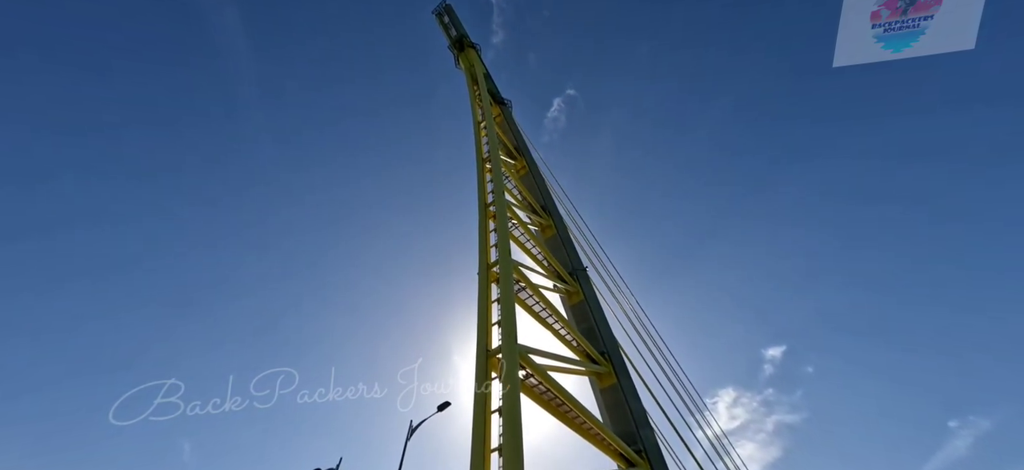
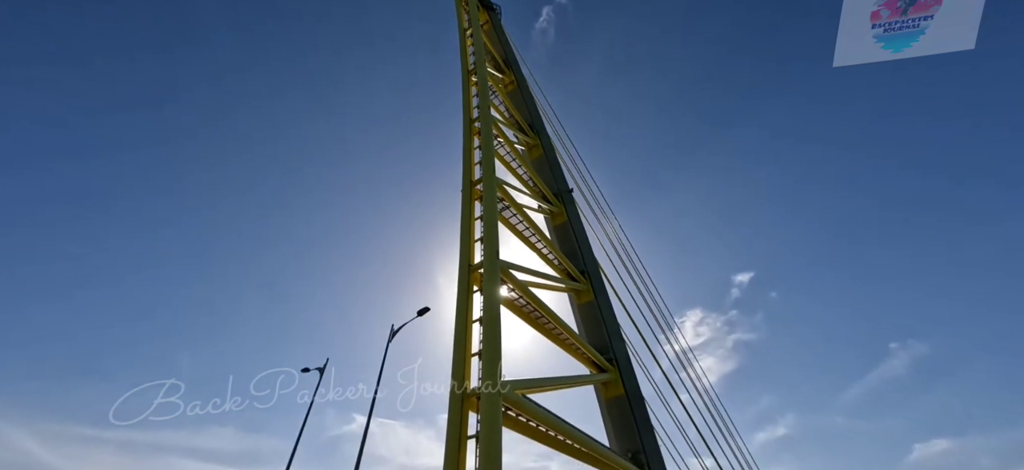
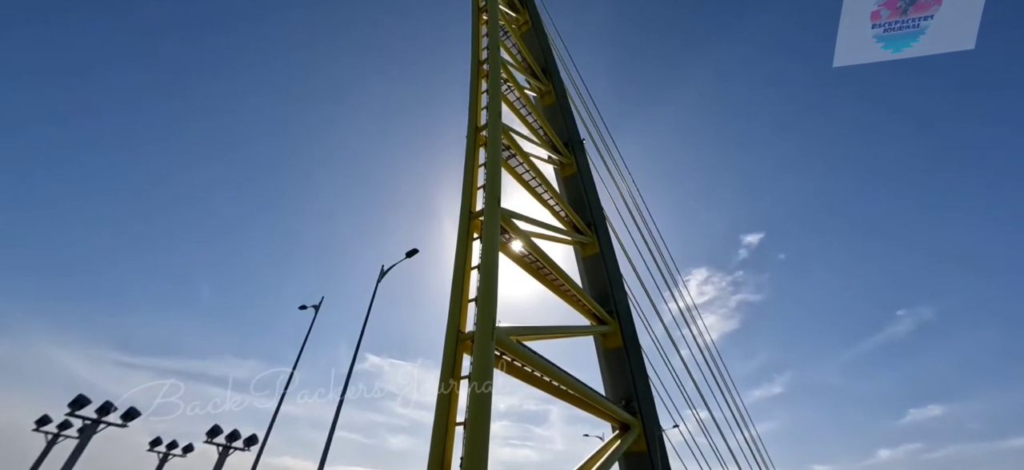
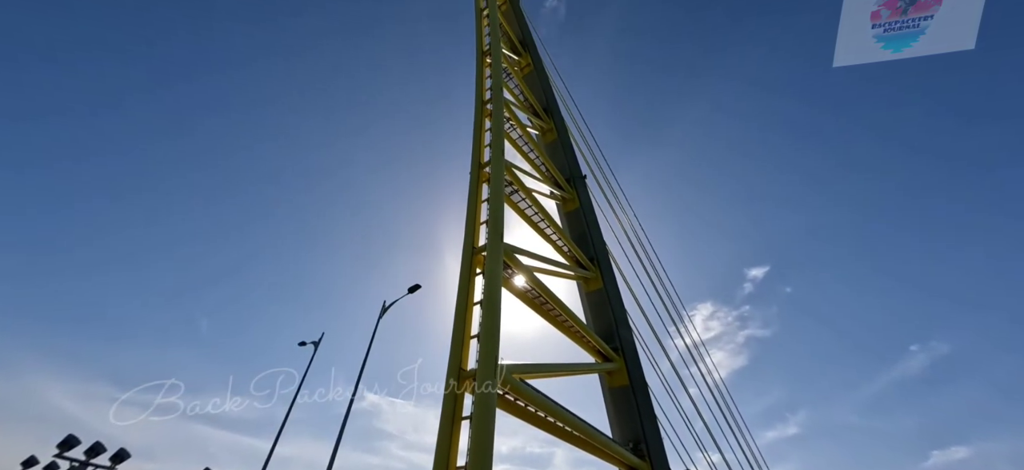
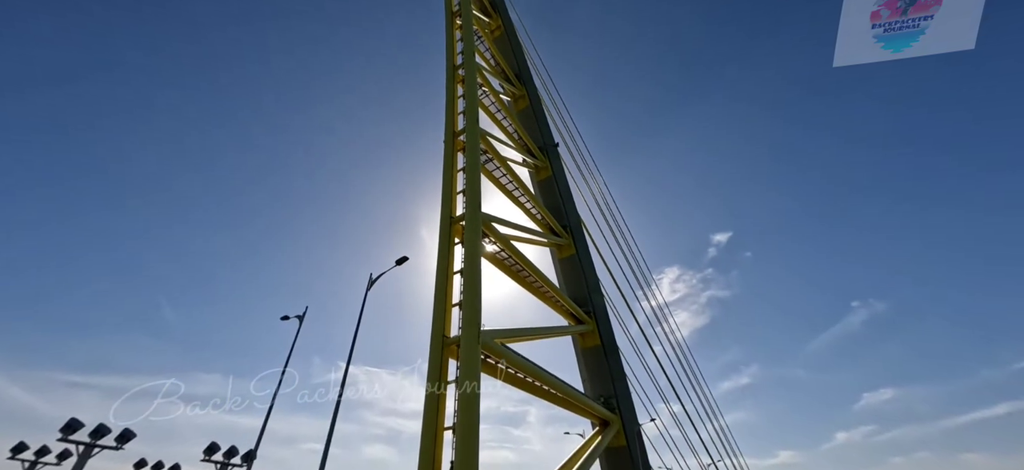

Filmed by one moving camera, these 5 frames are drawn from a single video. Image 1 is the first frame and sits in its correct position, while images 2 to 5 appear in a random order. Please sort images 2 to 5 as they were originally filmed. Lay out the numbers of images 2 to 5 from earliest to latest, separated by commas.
2, 5, 3, 4
